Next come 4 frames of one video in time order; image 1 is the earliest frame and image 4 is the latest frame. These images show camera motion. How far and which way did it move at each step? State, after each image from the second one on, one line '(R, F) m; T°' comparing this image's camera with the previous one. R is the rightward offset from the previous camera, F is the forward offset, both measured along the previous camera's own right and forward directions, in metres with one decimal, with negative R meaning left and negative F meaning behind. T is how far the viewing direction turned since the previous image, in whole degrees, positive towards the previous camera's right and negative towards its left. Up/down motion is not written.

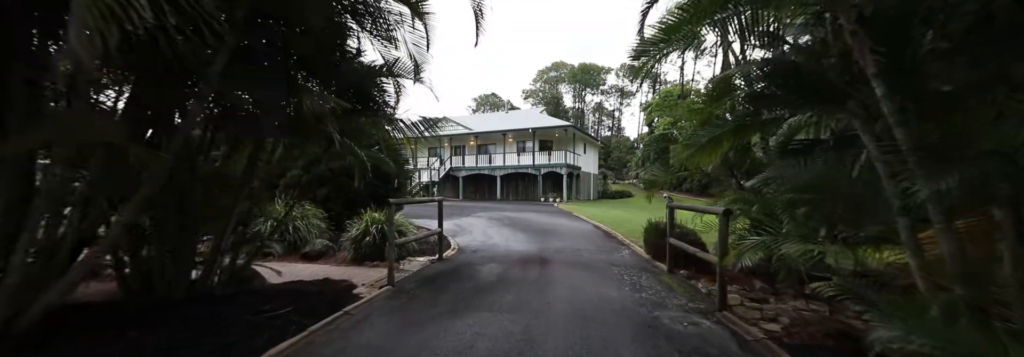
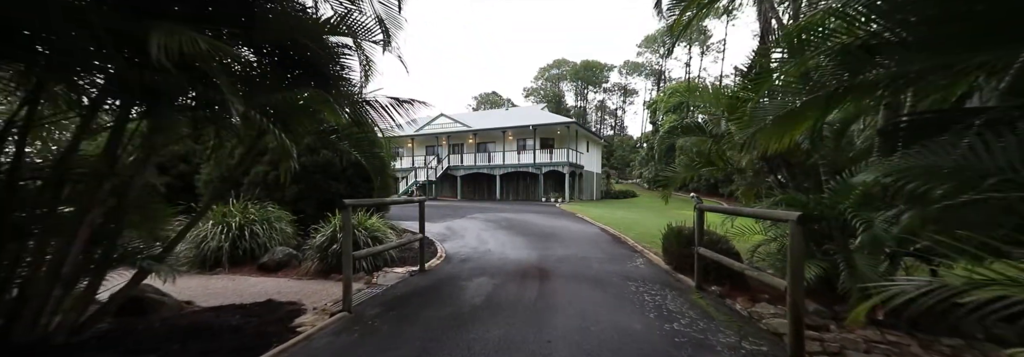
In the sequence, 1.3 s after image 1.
(+0.1, +0.9) m; 0°
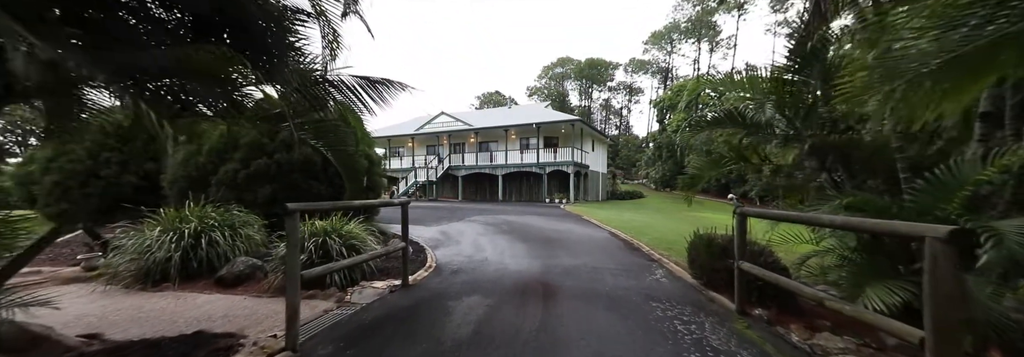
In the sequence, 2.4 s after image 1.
(+0.1, +0.8) m; -1°
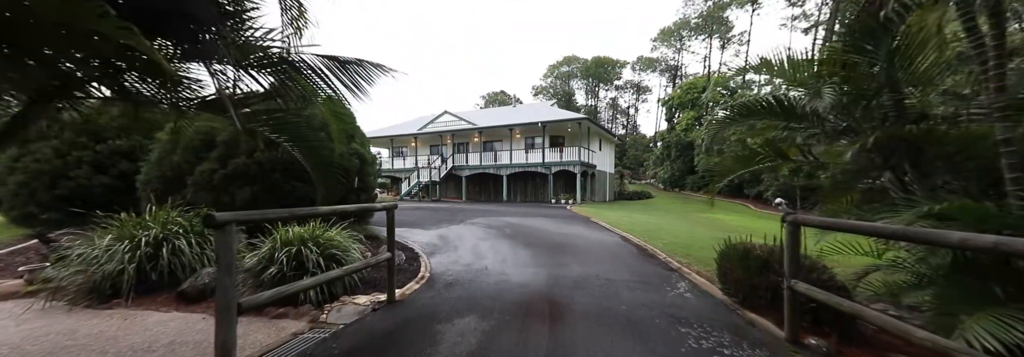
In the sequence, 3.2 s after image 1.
(0.0, +0.6) m; -1°
